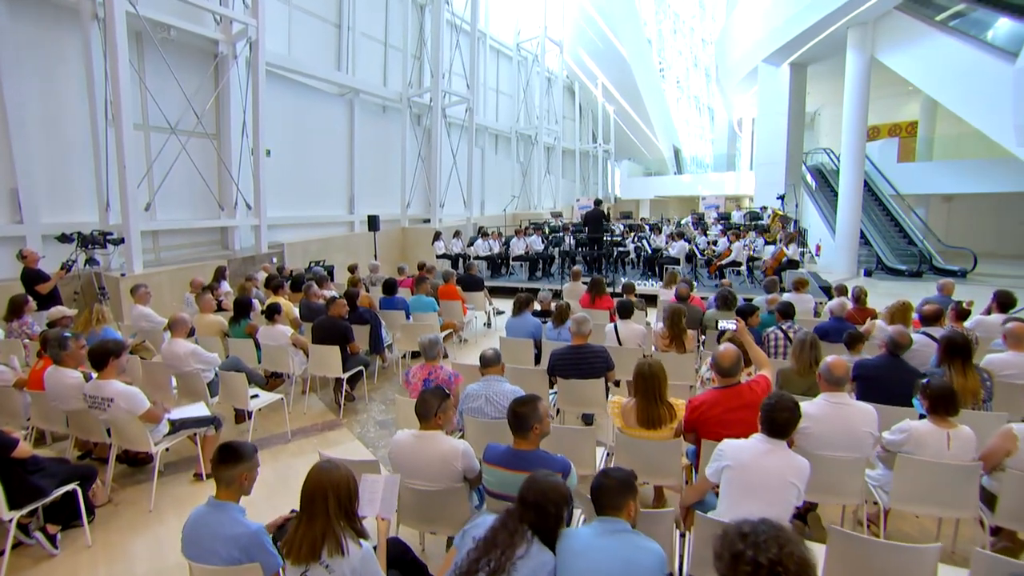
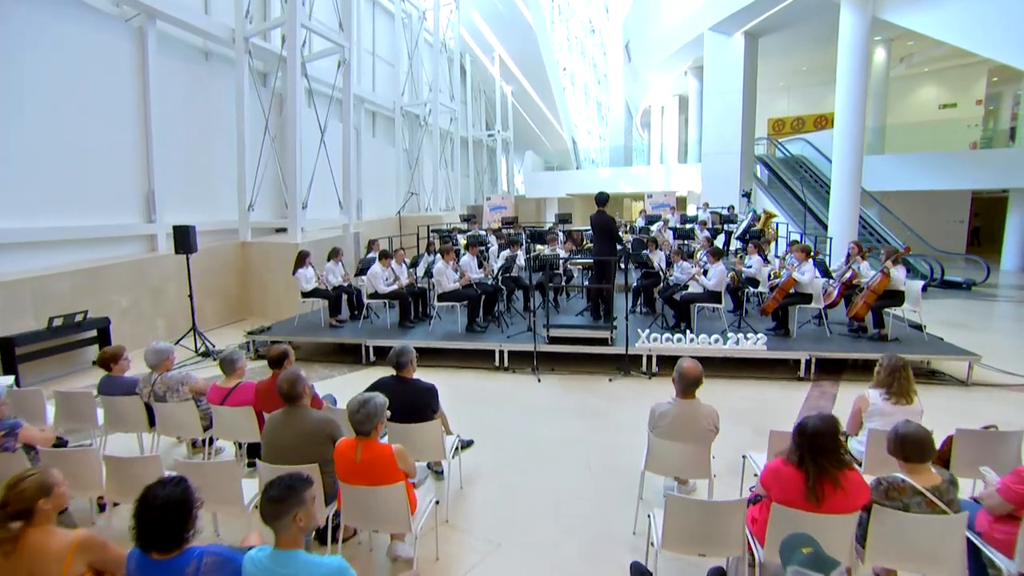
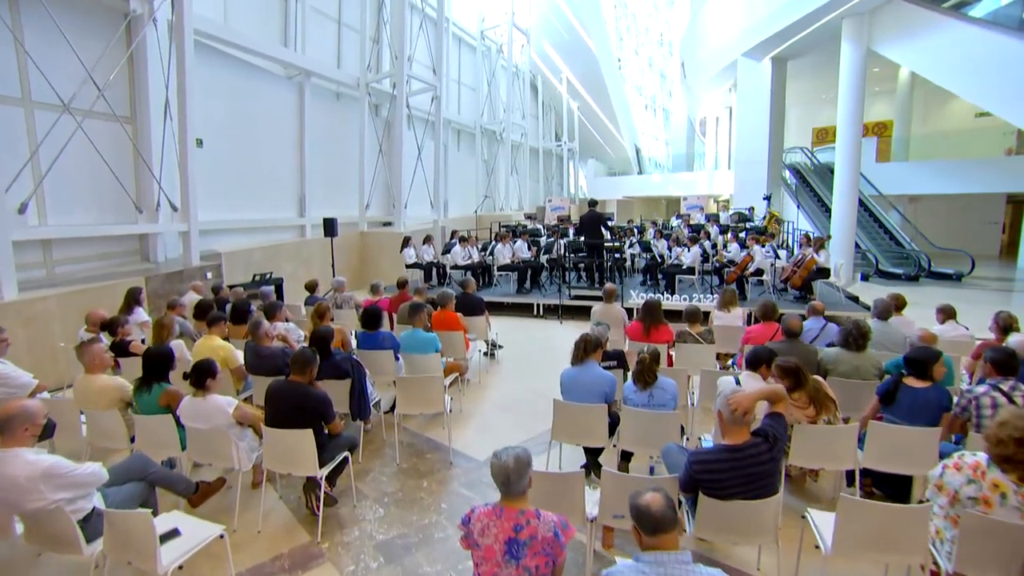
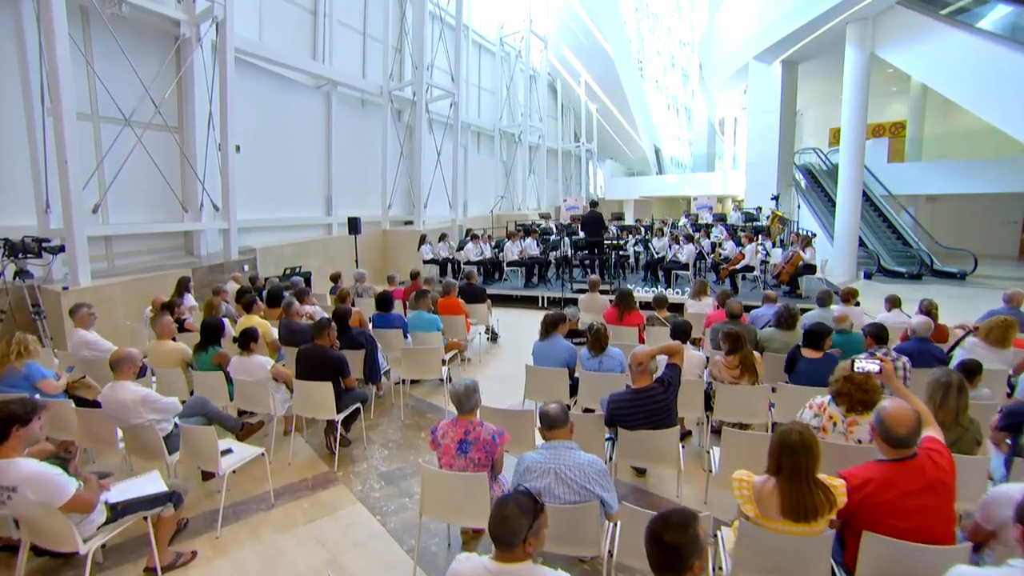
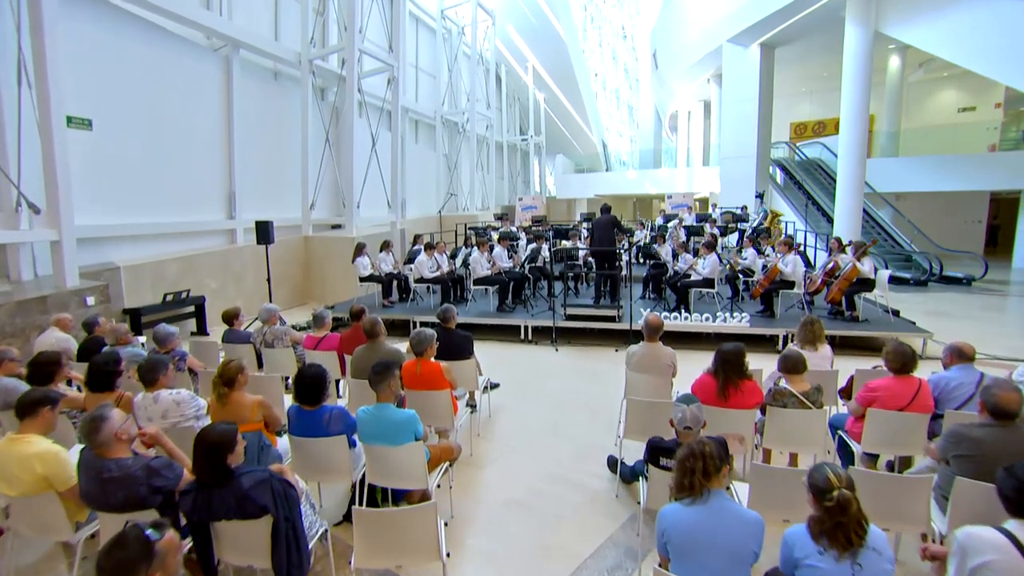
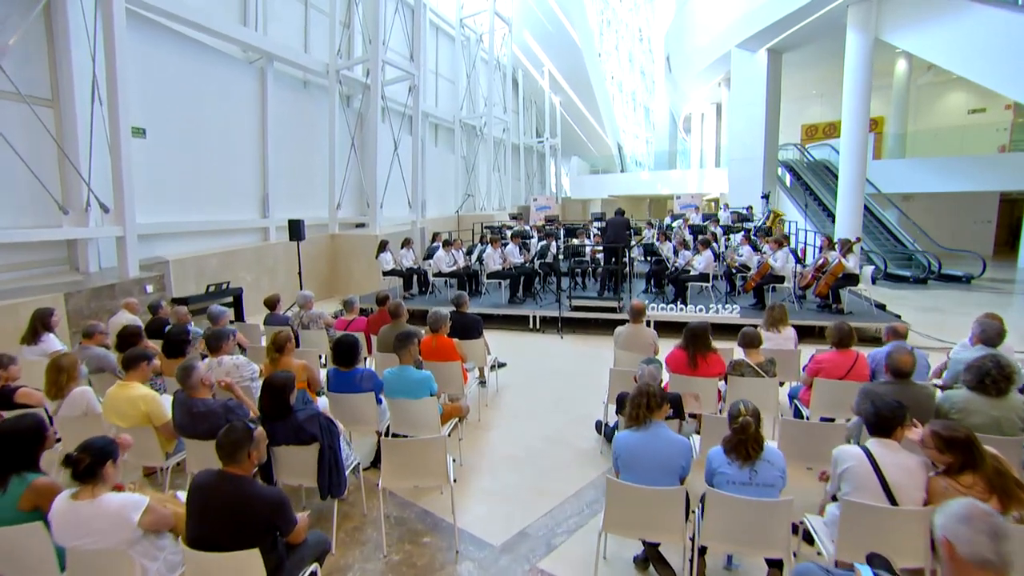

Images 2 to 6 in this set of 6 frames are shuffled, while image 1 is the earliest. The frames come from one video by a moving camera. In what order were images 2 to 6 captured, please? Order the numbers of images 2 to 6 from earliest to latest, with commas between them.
4, 3, 6, 5, 2
